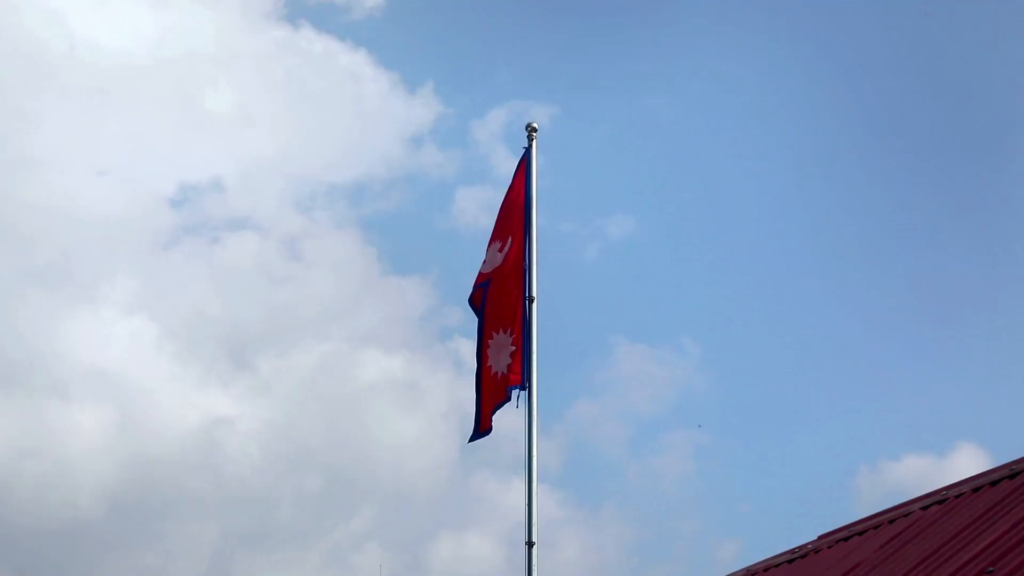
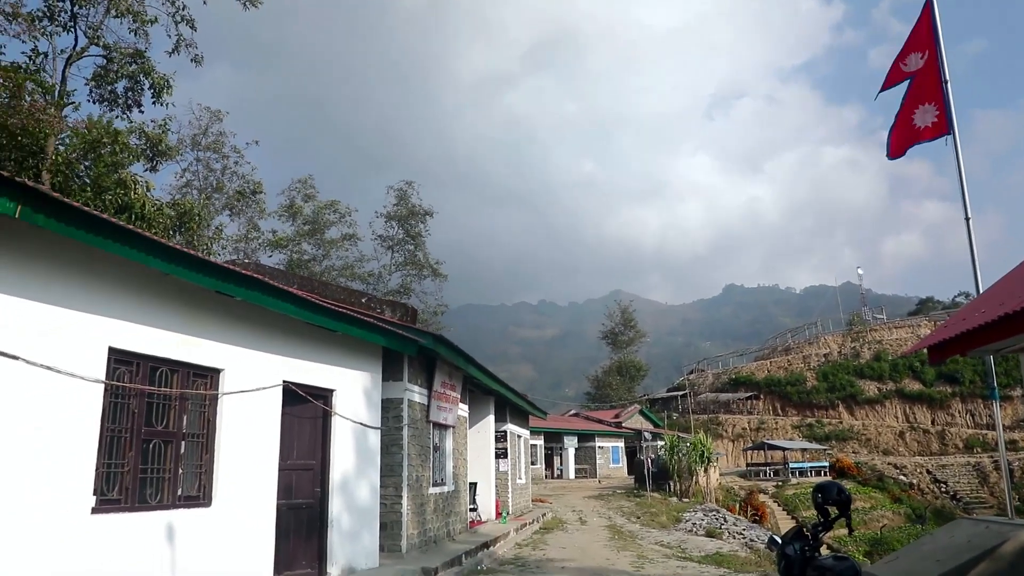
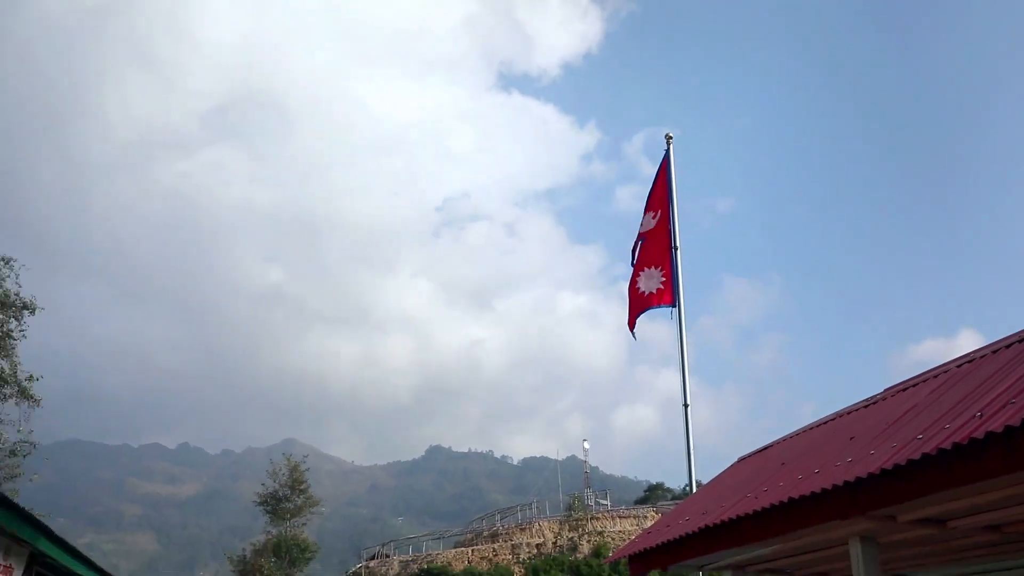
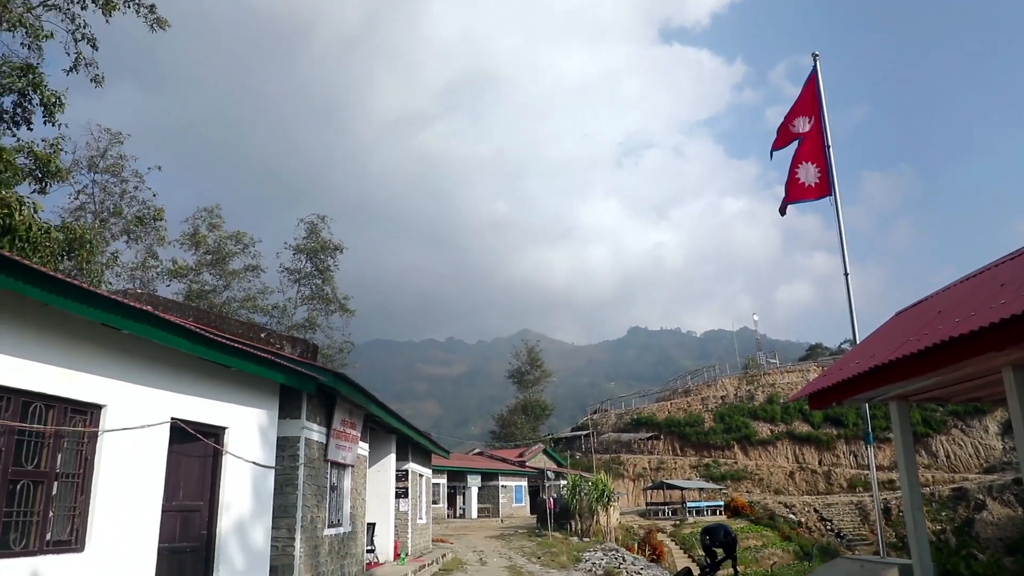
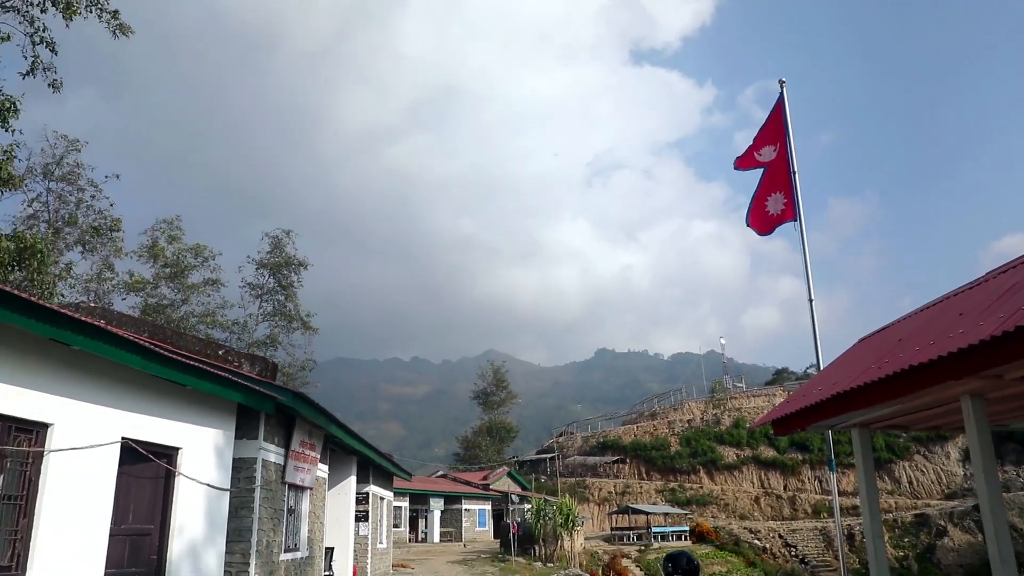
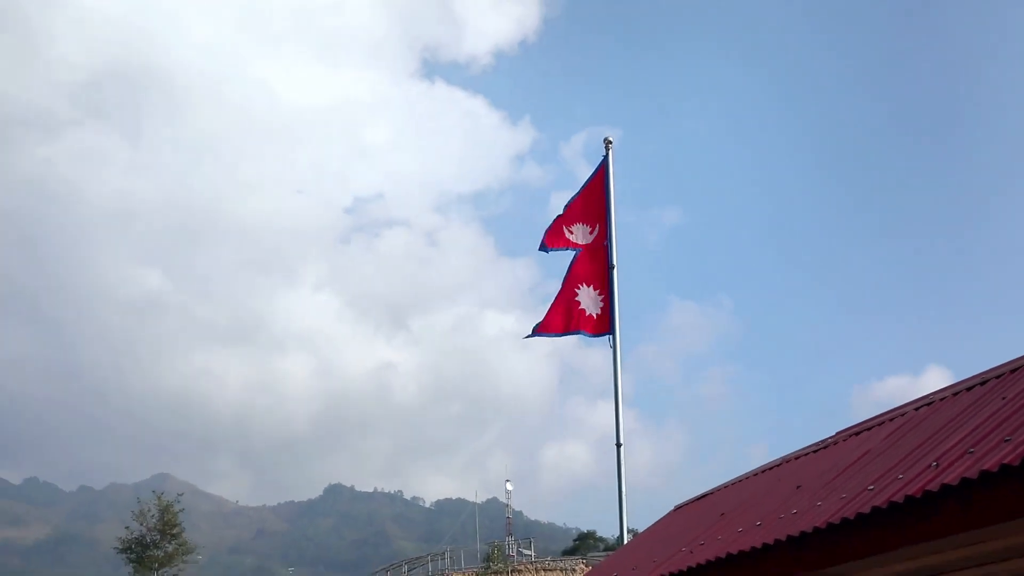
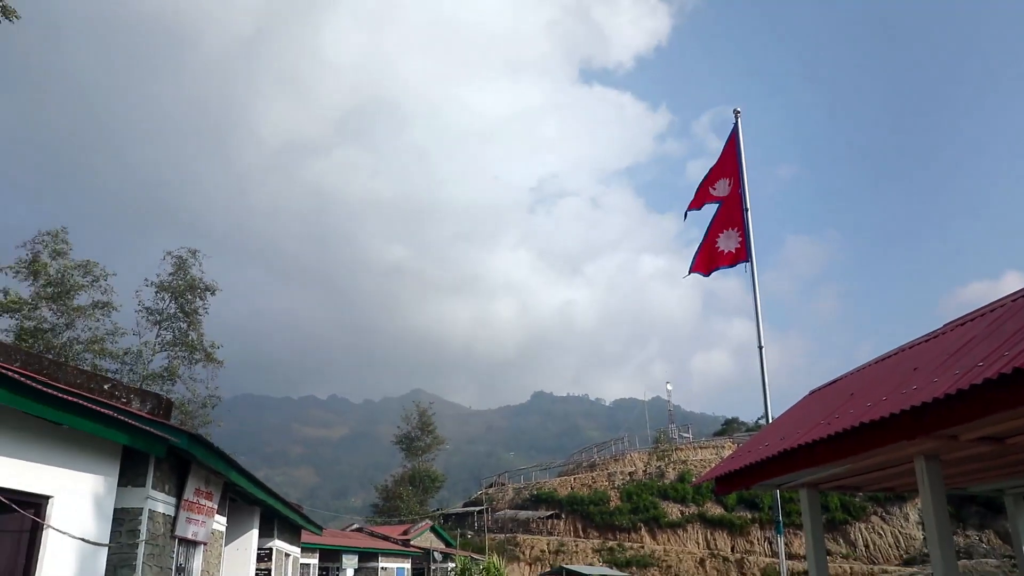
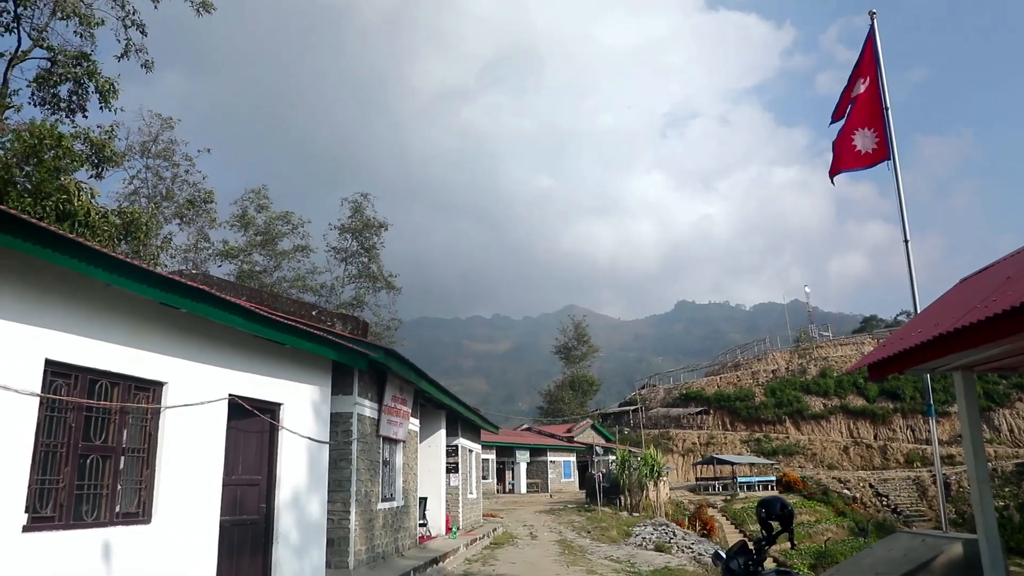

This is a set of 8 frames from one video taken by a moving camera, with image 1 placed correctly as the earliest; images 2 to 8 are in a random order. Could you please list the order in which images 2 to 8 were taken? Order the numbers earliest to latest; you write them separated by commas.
6, 3, 7, 5, 4, 8, 2
